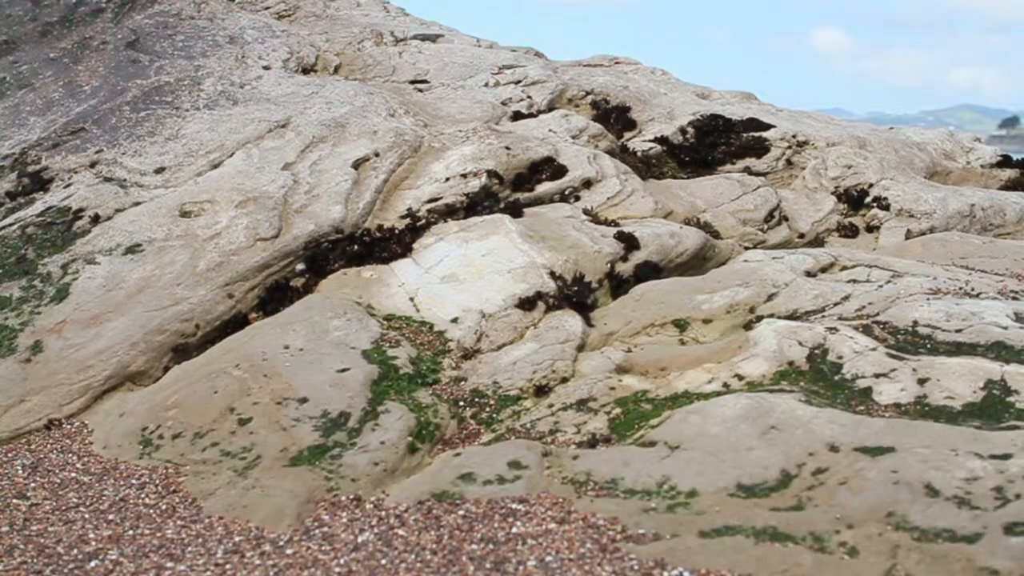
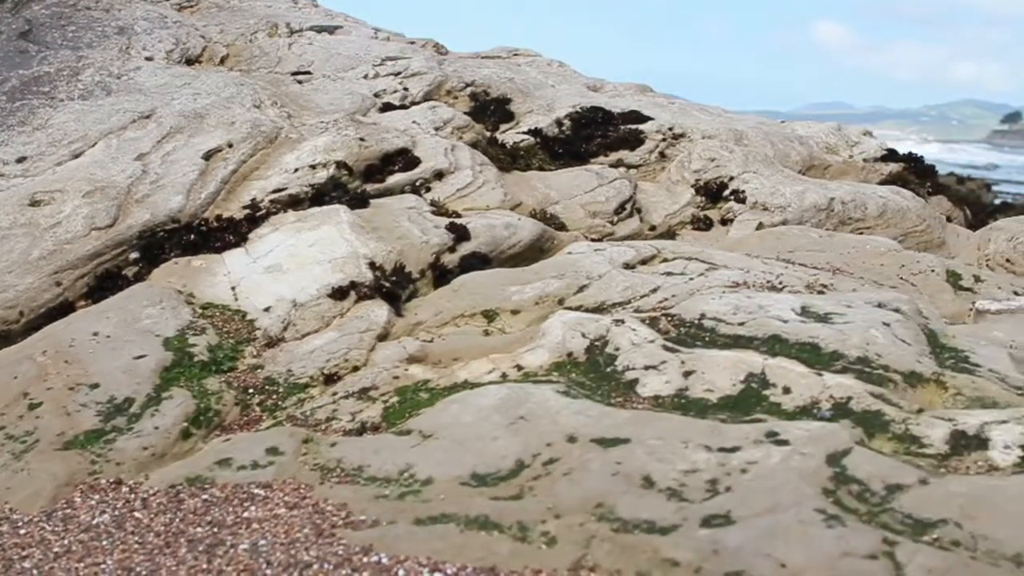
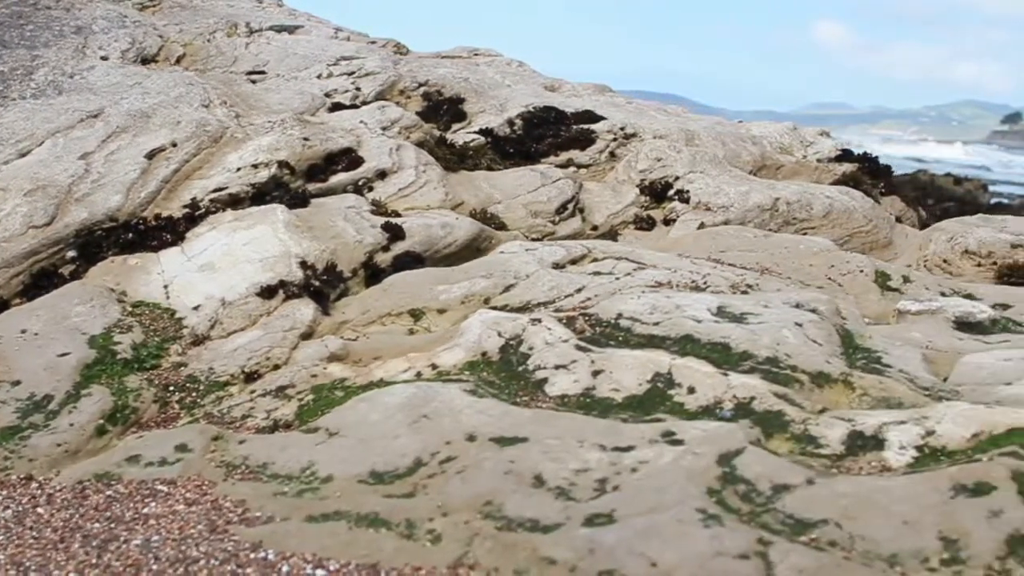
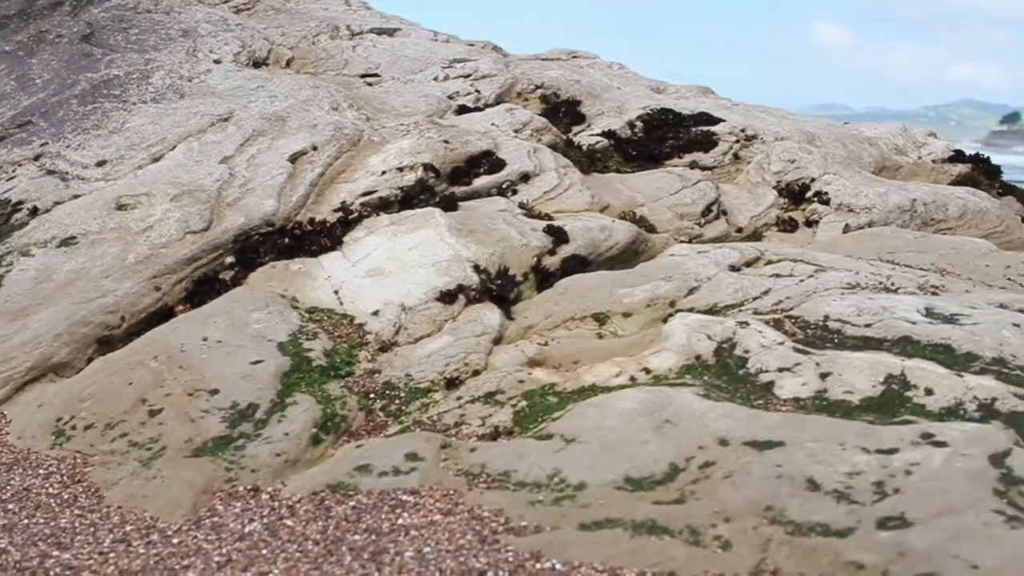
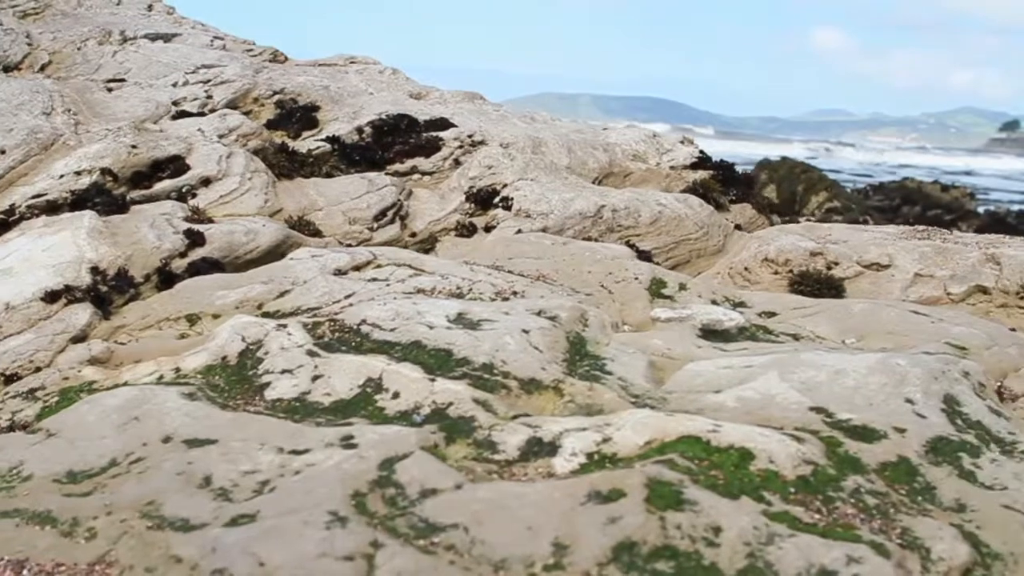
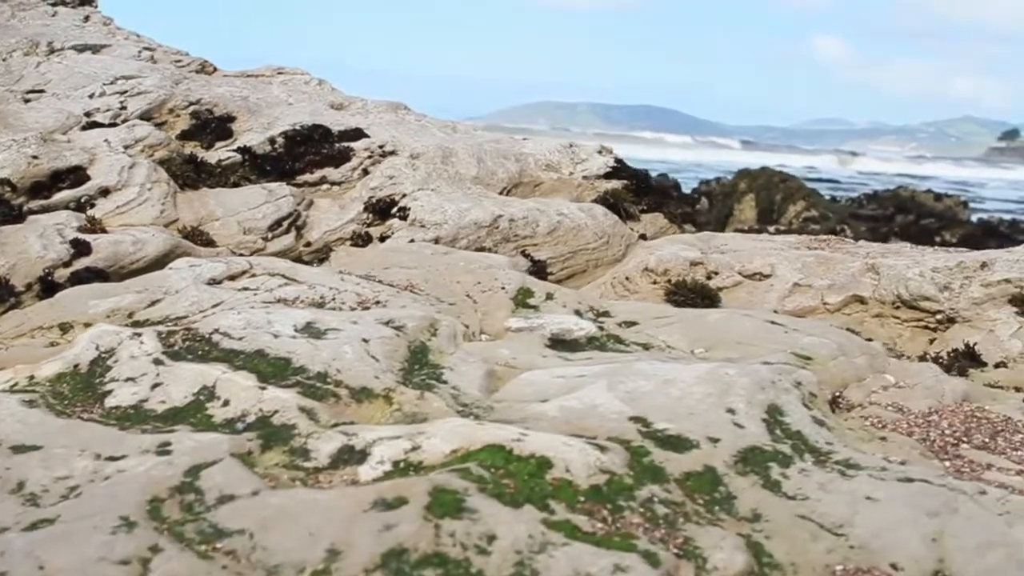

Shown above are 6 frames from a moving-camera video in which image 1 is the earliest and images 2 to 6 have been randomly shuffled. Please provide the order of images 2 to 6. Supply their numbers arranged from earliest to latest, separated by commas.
4, 2, 3, 5, 6
